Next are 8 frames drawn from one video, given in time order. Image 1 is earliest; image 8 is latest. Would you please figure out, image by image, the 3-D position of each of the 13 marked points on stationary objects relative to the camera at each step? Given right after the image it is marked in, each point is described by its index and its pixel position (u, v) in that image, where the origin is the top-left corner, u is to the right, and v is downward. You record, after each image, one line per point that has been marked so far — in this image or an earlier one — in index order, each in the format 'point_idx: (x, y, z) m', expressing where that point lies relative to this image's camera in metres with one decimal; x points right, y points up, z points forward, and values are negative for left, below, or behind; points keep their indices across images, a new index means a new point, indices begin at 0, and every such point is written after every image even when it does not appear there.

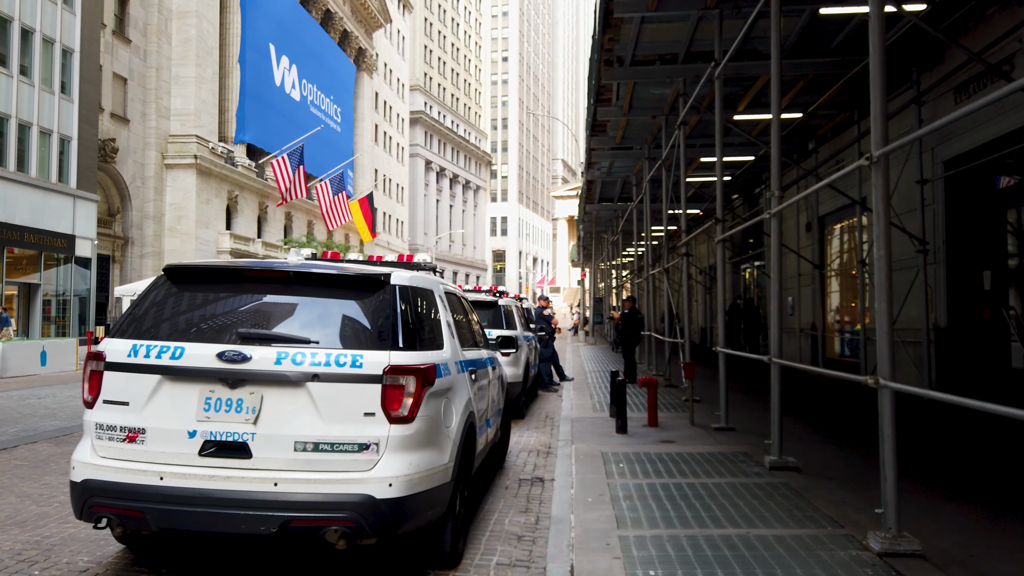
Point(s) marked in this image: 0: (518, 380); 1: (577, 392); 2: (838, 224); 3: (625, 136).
0: (+0.1, -1.4, +11.2) m
1: (+1.2, -2.0, +14.8) m
2: (+7.6, +1.5, +18.0) m
3: (+2.6, +3.6, +17.9) m
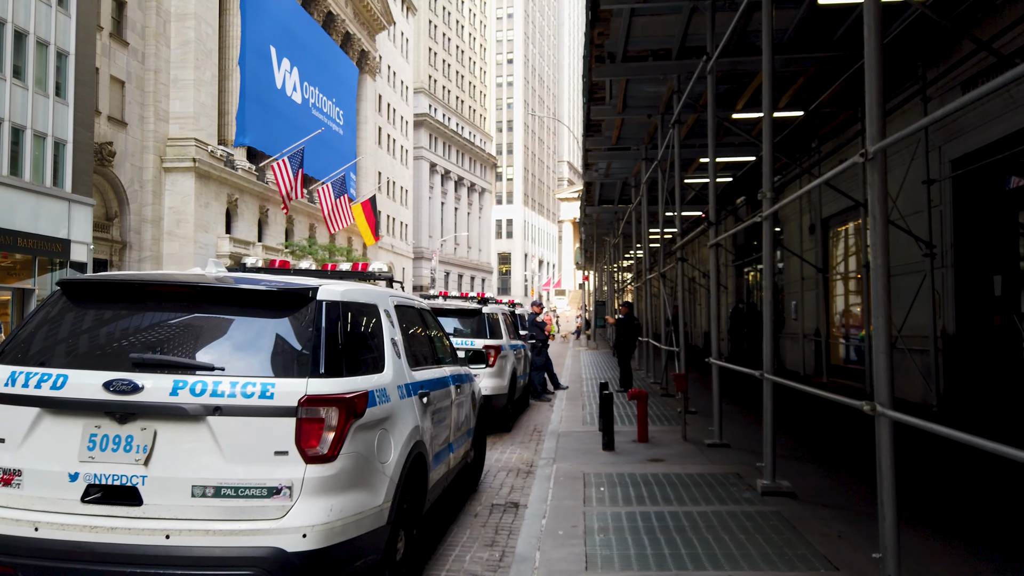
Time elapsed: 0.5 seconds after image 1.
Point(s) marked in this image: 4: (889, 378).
0: (-0.1, -1.5, +10.6) m
1: (+1.1, -2.1, +14.2) m
2: (+7.4, +1.4, +17.4) m
3: (+2.4, +3.5, +17.3) m
4: (+2.2, -0.5, +4.5) m
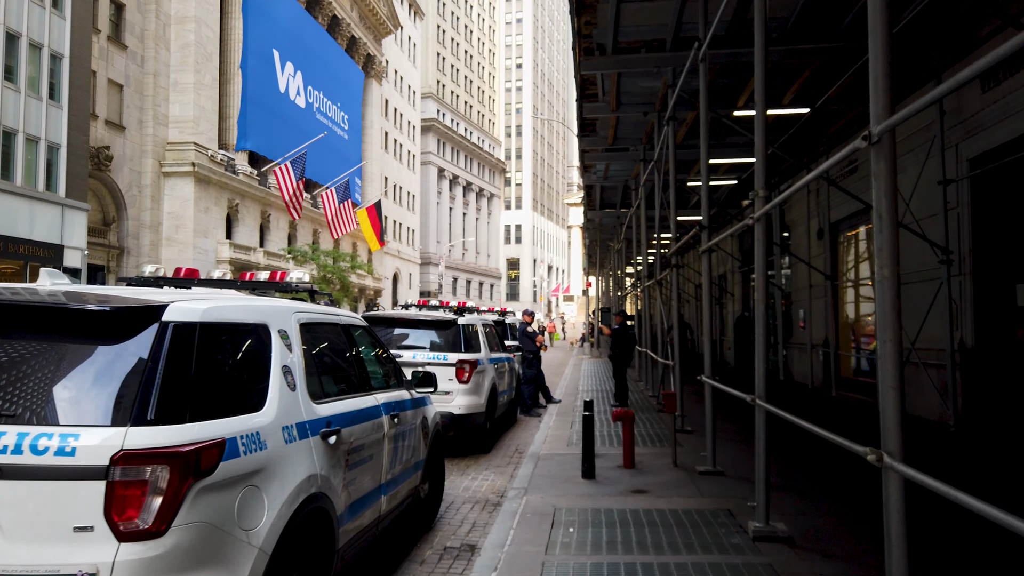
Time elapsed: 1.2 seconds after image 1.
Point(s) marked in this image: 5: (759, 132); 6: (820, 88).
0: (-0.4, -1.6, +9.8) m
1: (+0.8, -2.3, +13.4) m
2: (+7.2, +1.2, +16.4) m
3: (+2.3, +3.3, +16.5) m
4: (+1.8, -0.6, +3.6) m
5: (+2.2, +1.4, +6.8) m
6: (+5.2, +3.4, +12.9) m
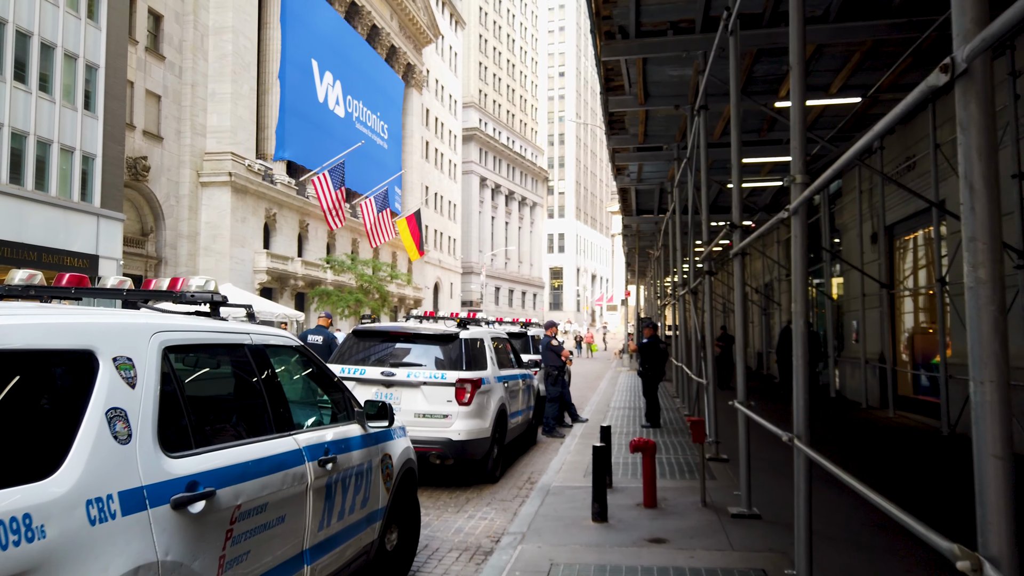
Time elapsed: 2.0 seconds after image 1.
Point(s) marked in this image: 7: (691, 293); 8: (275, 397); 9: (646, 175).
0: (-0.3, -1.7, +8.7) m
1: (+1.1, -2.4, +12.2) m
2: (+7.7, +1.1, +14.9) m
3: (+2.7, +3.1, +15.3) m
4: (+1.5, -0.6, +2.4) m
5: (+2.1, +1.3, +5.6) m
6: (+5.4, +3.2, +11.6) m
7: (+3.7, -0.1, +15.9) m
8: (-1.2, -0.5, +3.9) m
9: (+3.4, +2.9, +19.7) m
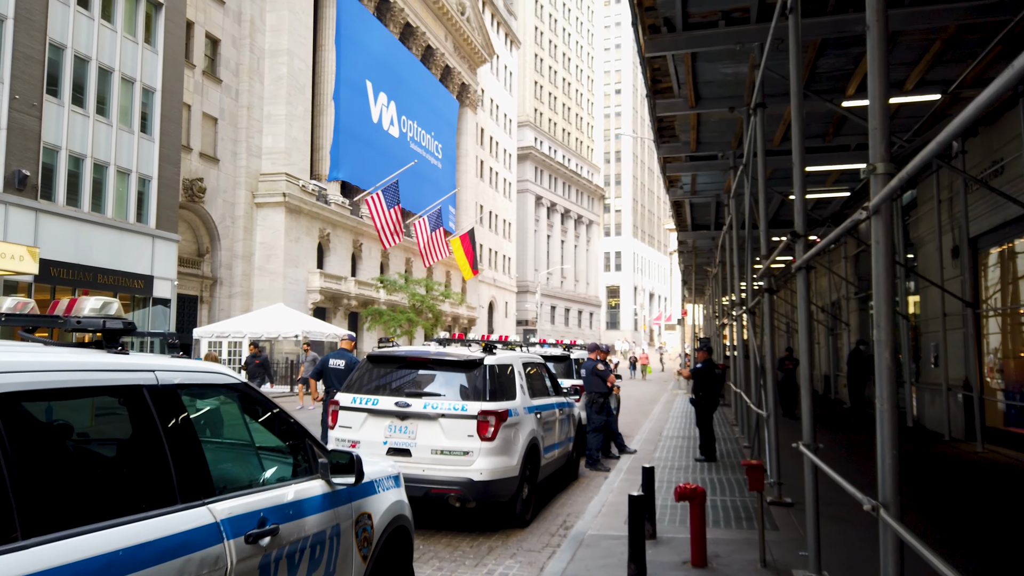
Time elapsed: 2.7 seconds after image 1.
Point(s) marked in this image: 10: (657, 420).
0: (0.0, -1.9, +7.7) m
1: (+1.7, -2.7, +11.1) m
2: (+8.4, +0.7, +13.4) m
3: (+3.5, +2.7, +14.2) m
4: (+1.4, -0.7, +1.4) m
5: (+2.1, +1.2, +4.5) m
6: (+5.9, +3.0, +10.3) m
7: (+4.6, -0.5, +14.6) m
8: (-1.3, -0.6, +3.0) m
9: (+4.5, +2.4, +18.5) m
10: (+3.6, -3.3, +19.2) m
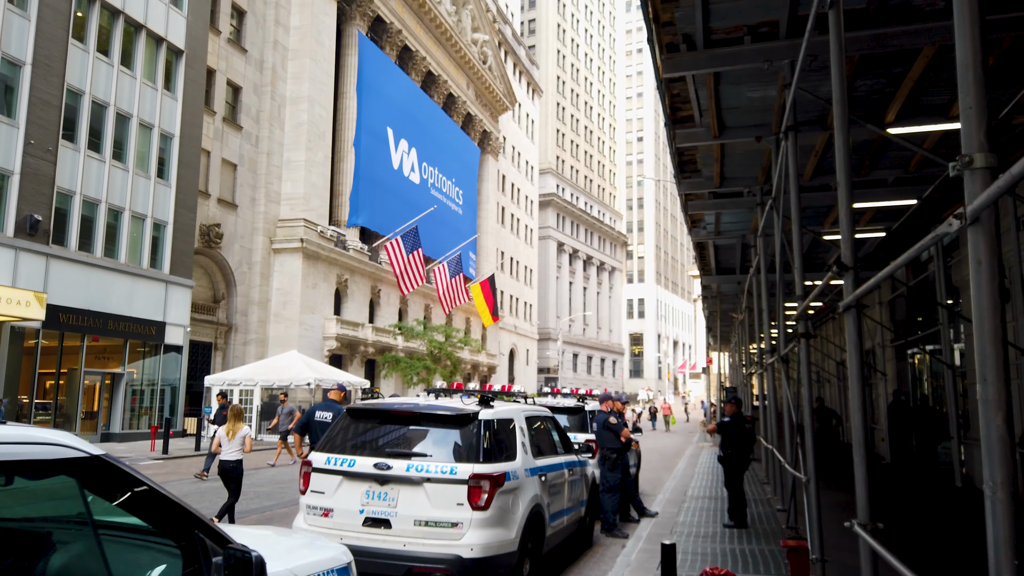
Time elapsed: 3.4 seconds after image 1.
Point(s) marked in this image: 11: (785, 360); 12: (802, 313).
0: (-0.1, -2.3, +6.6) m
1: (+1.8, -3.3, +9.9) m
2: (+8.6, 0.0, +12.2) m
3: (+3.7, +2.0, +13.2) m
4: (+1.1, -0.7, +0.3) m
5: (+2.0, +1.0, +3.6) m
6: (+6.0, +2.4, +9.3) m
7: (+4.7, -1.3, +13.5) m
8: (-1.4, -0.7, +2.0) m
9: (+4.9, +1.4, +17.5) m
10: (+3.9, -4.4, +17.9) m
11: (+4.8, -1.3, +13.6) m
12: (+4.3, -0.4, +11.4) m
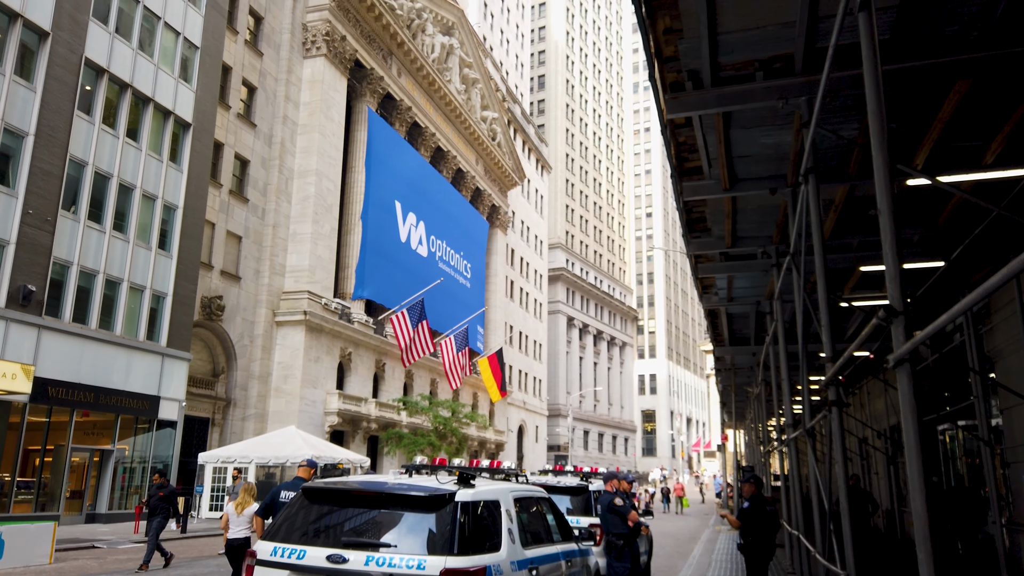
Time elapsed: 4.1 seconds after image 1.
0: (-0.2, -2.7, +5.4) m
1: (+1.7, -4.0, +8.6) m
2: (+8.5, -1.0, +11.1) m
3: (+3.6, +0.9, +12.4) m
4: (+0.9, -0.5, -0.7) m
5: (+1.8, +0.9, +2.7) m
6: (+5.9, +1.7, +8.5) m
7: (+4.7, -2.4, +12.3) m
8: (-1.6, -0.7, +1.0) m
9: (+4.9, -0.1, +16.6) m
10: (+4.0, -5.9, +16.4) m
11: (+4.8, -2.3, +12.4) m
12: (+4.3, -1.2, +10.3) m
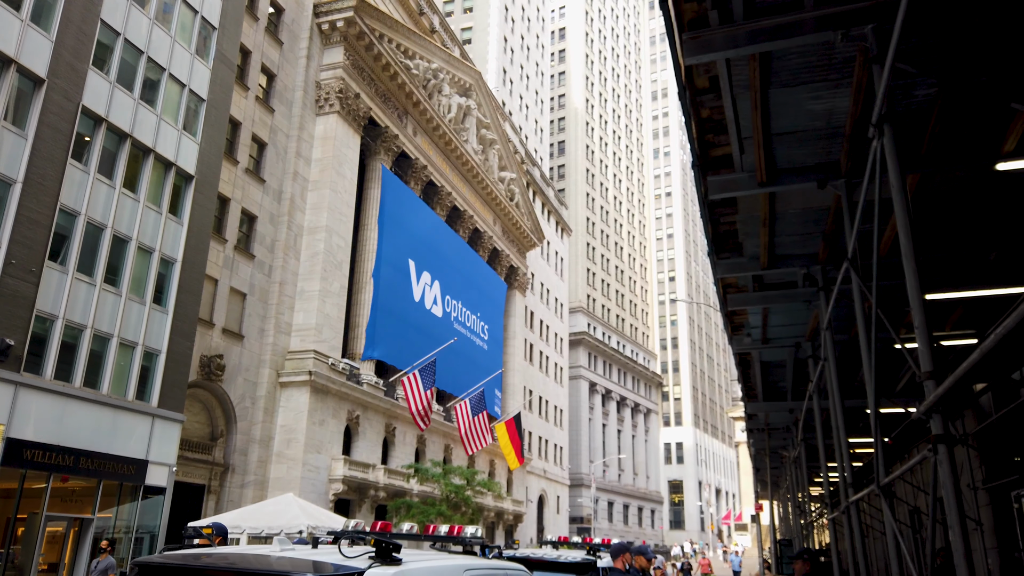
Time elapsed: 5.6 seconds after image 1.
0: (-0.5, -2.5, +3.2) m
1: (+1.5, -4.1, +6.1) m
2: (+8.4, -1.2, +8.7) m
3: (+3.5, +0.5, +10.3) m
4: (+0.4, +0.3, -2.8) m
5: (+1.4, +1.4, +0.7) m
6: (+5.6, +1.7, +6.4) m
7: (+4.6, -2.7, +9.9) m
8: (-2.1, -0.1, -1.0) m
9: (+4.9, -0.9, +14.3) m
10: (+4.0, -6.6, +13.7) m
11: (+4.7, -2.7, +10.0) m
12: (+4.1, -1.4, +8.1) m
